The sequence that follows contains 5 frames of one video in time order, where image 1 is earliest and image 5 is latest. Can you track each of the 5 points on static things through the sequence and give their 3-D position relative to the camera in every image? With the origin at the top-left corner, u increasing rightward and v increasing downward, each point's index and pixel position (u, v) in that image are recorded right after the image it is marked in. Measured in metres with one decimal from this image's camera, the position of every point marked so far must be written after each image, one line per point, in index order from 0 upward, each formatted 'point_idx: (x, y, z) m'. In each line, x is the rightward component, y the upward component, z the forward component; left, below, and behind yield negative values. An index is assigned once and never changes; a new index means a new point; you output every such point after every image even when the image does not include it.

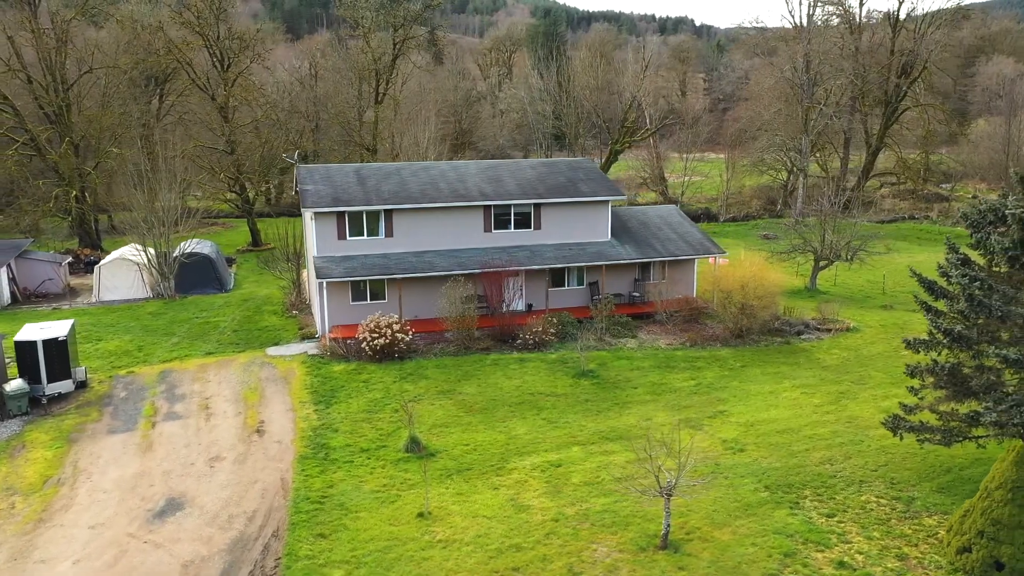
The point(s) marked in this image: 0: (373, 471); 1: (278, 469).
0: (-2.7, -3.5, +15.5) m
1: (-4.5, -3.5, +15.5) m
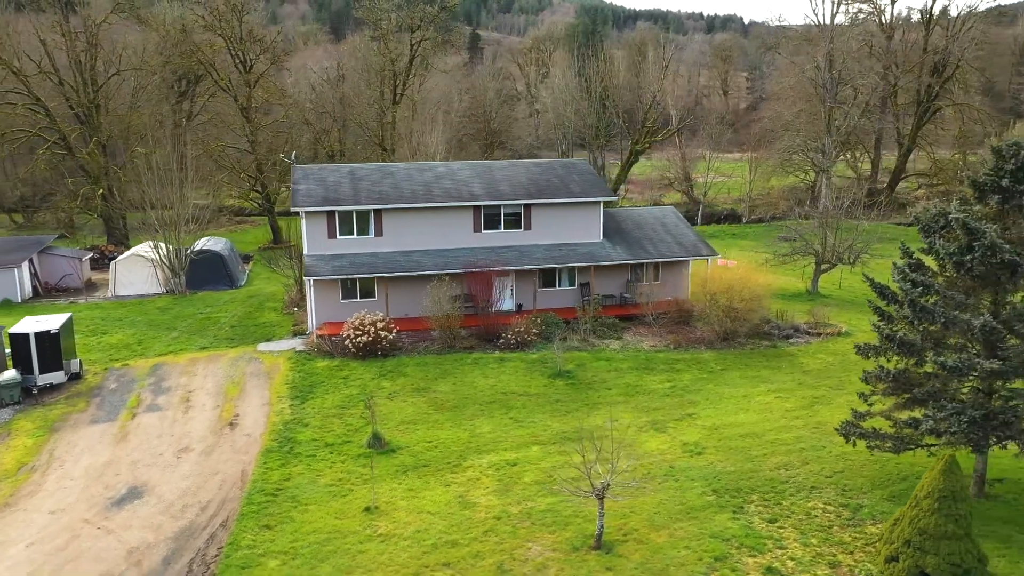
0: (-3.5, -3.5, +15.8) m
1: (-5.4, -3.4, +15.9) m
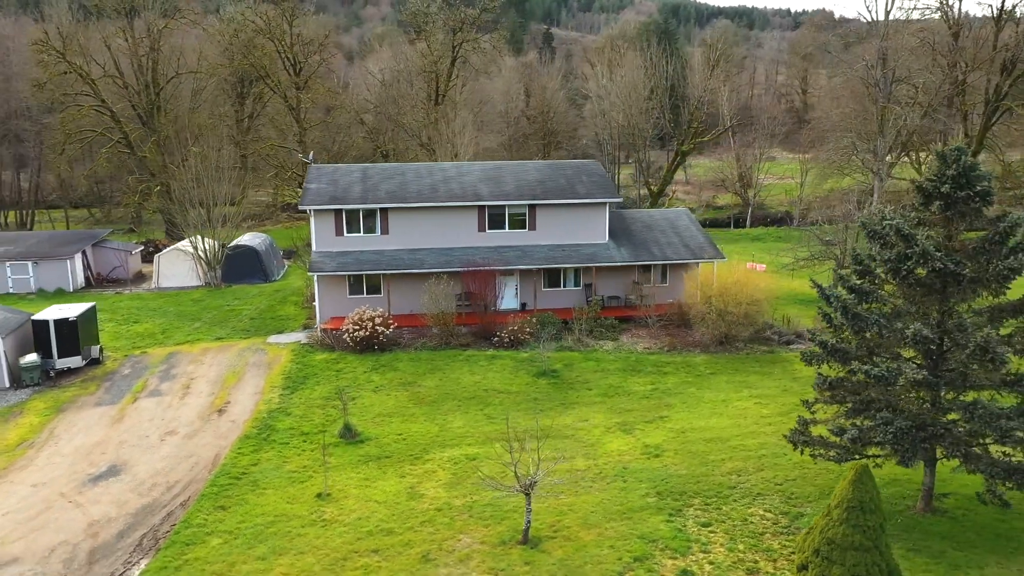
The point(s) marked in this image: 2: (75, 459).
0: (-4.3, -3.4, +16.5) m
1: (-6.2, -3.3, +16.8) m
2: (-8.8, -3.4, +16.1) m
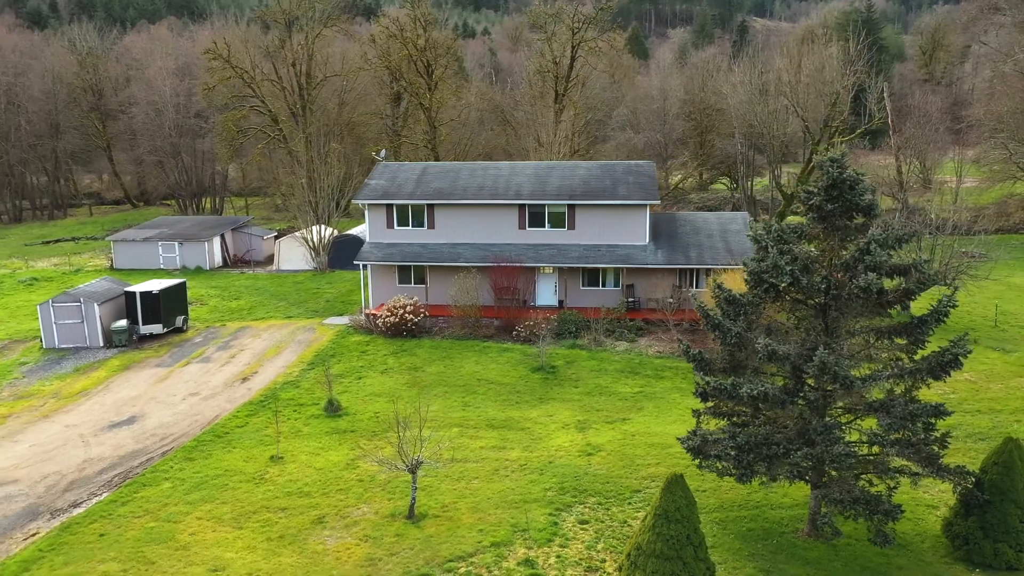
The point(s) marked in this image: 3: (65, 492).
0: (-5.3, -3.1, +18.6) m
1: (-6.9, -2.9, +19.3) m
2: (-9.6, -2.9, +19.3) m
3: (-8.4, -3.8, +15.1) m
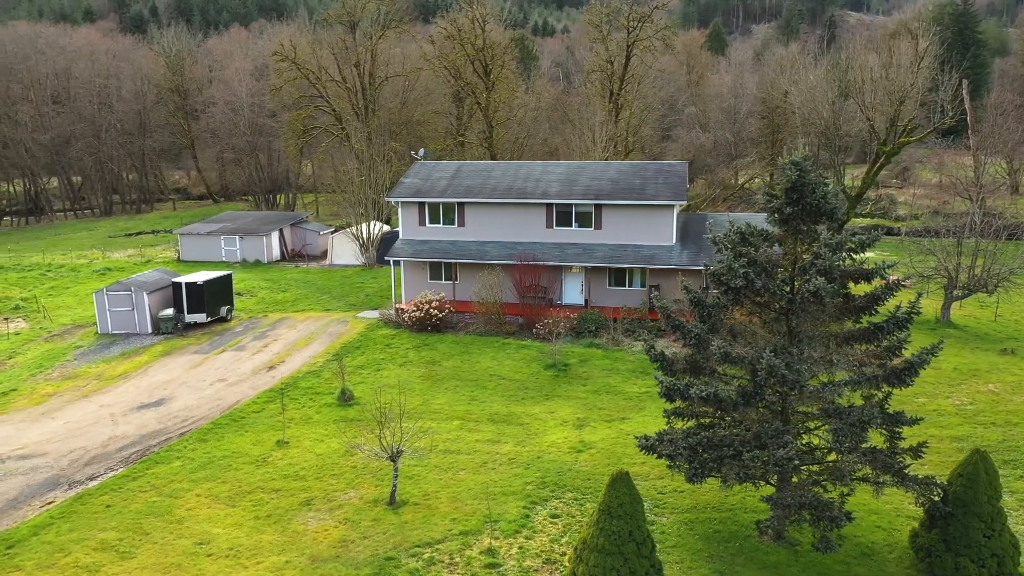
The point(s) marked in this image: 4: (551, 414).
0: (-5.2, -2.9, +19.5) m
1: (-6.8, -2.7, +20.4) m
2: (-9.4, -2.6, +20.6) m
3: (-8.6, -3.6, +16.3) m
4: (+0.9, -2.9, +18.6) m
